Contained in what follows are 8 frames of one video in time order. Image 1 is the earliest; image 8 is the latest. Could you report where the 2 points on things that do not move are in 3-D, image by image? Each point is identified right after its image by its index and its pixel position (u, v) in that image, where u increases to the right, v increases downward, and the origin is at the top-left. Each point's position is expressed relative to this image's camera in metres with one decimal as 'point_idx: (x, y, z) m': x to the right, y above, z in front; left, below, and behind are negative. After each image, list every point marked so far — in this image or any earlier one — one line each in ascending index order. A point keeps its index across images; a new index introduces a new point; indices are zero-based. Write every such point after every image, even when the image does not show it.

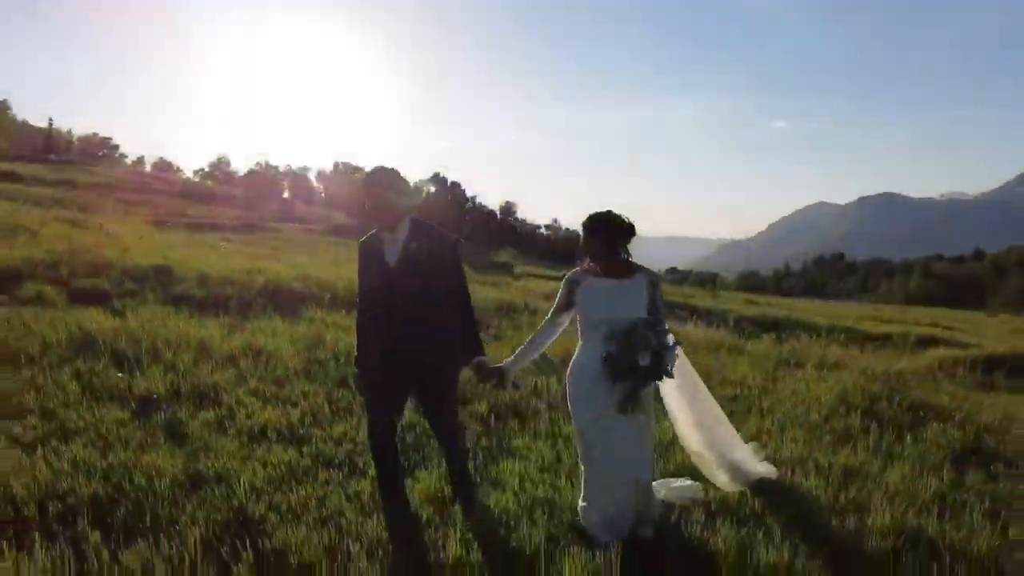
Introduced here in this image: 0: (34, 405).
0: (-3.5, -0.9, +5.8) m
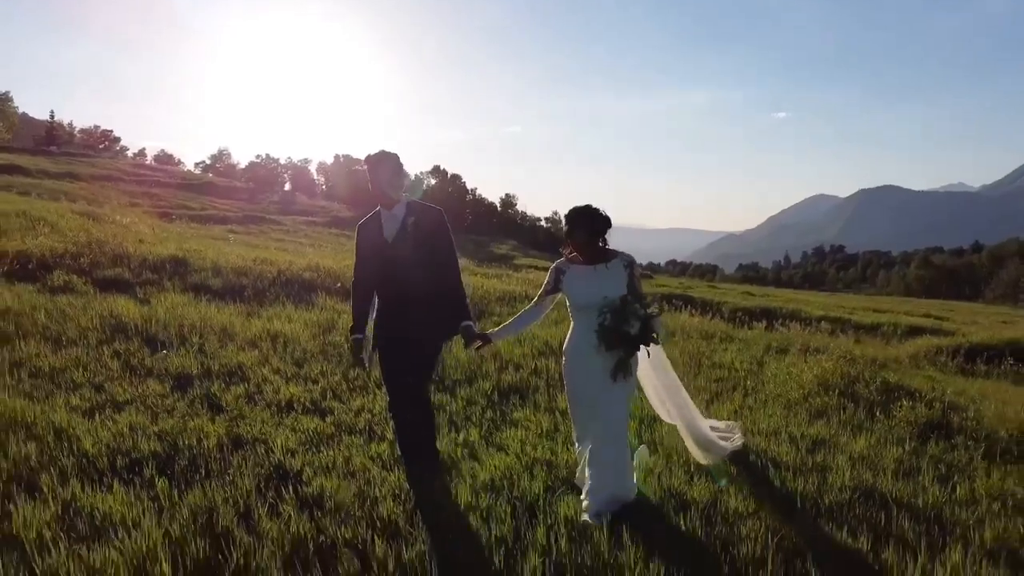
0: (-3.5, -0.8, +6.5) m
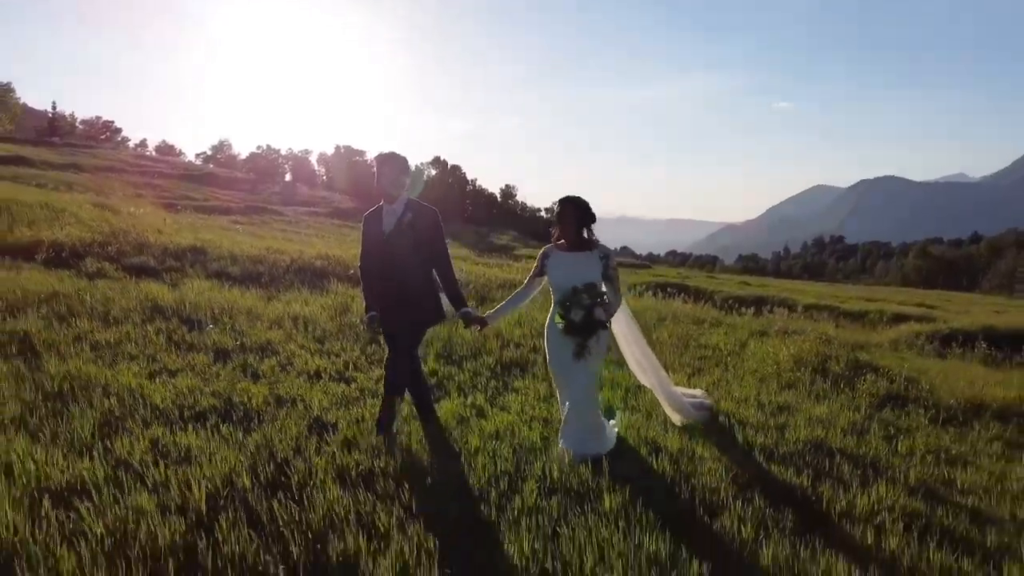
0: (-3.5, -0.6, +7.4) m
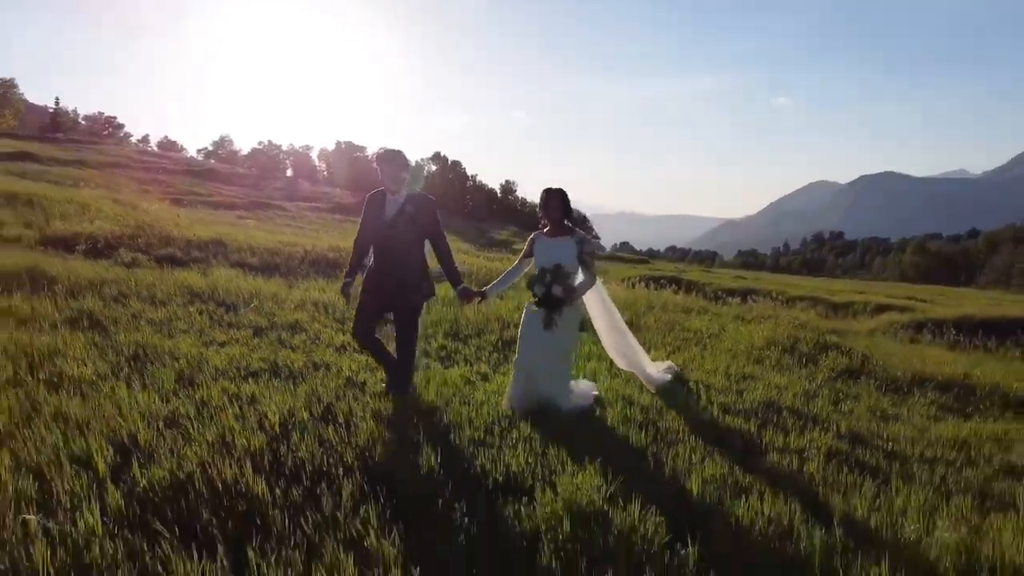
0: (-3.5, -0.4, +8.6) m
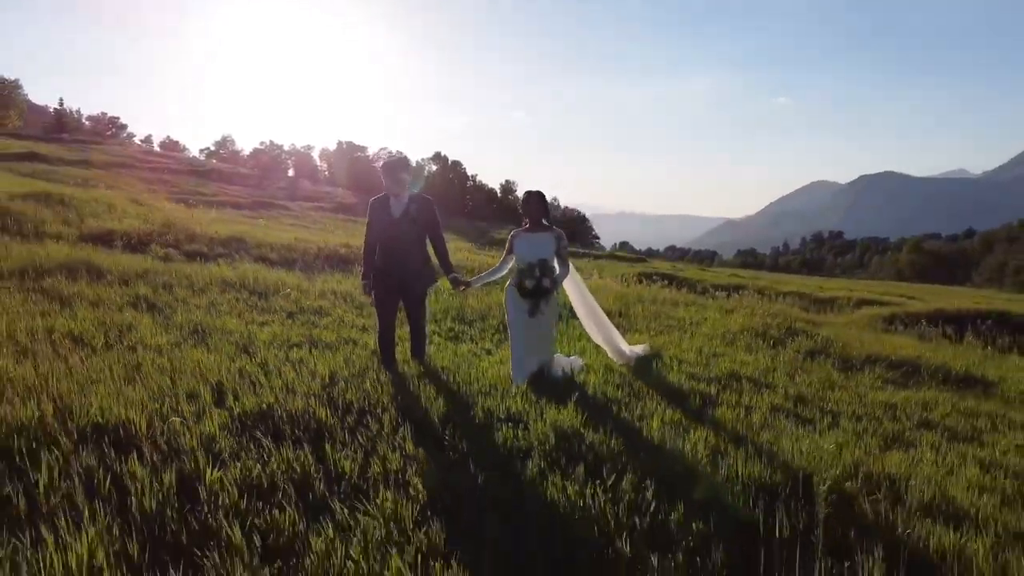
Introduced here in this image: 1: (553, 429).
0: (-3.5, -0.3, +9.9) m
1: (+0.3, -0.9, +5.2) m
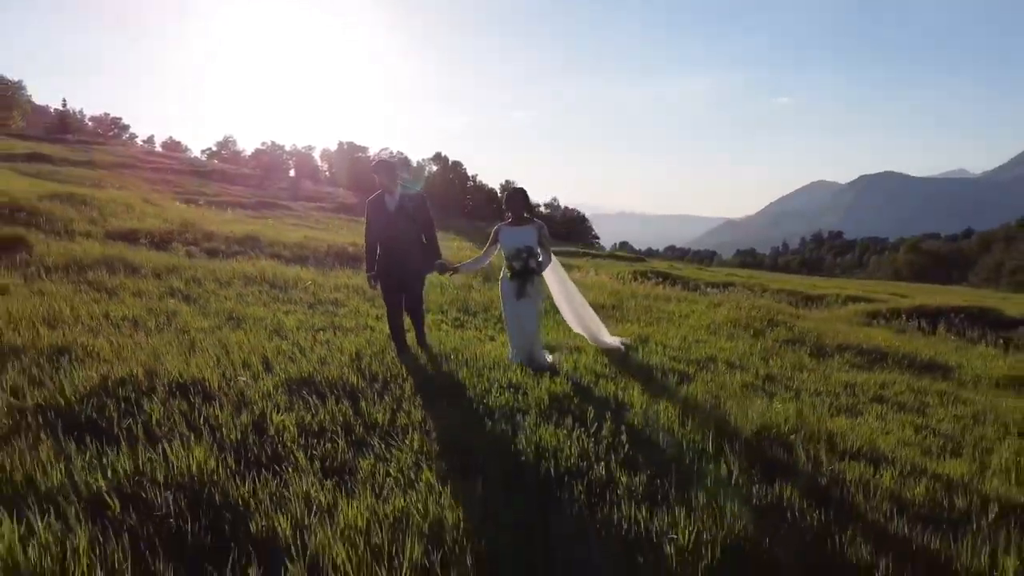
0: (-3.5, -0.2, +10.9) m
1: (+0.3, -0.8, +6.2) m
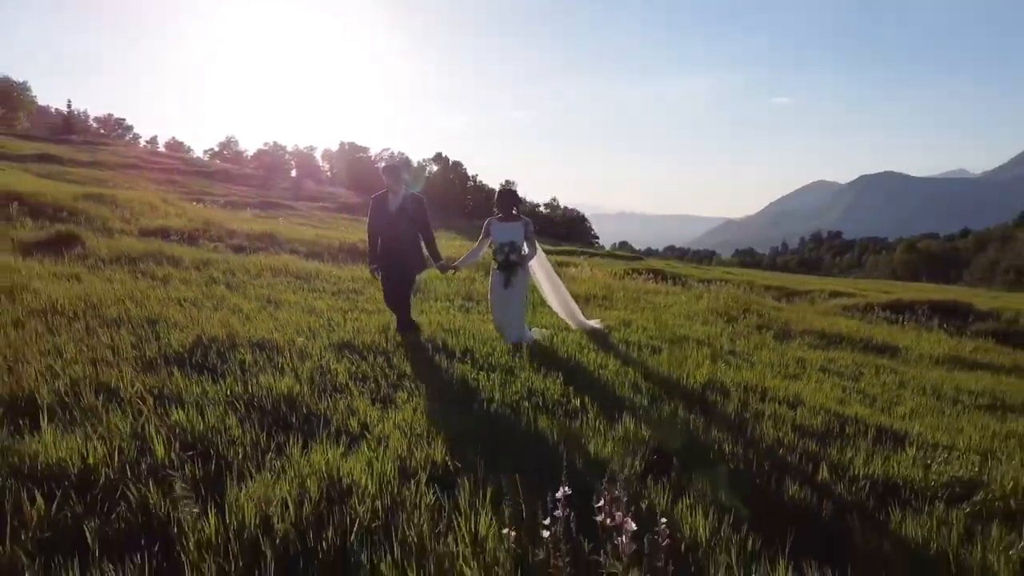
0: (-3.5, 0.0, +12.4) m
1: (+0.3, -0.7, +7.7) m
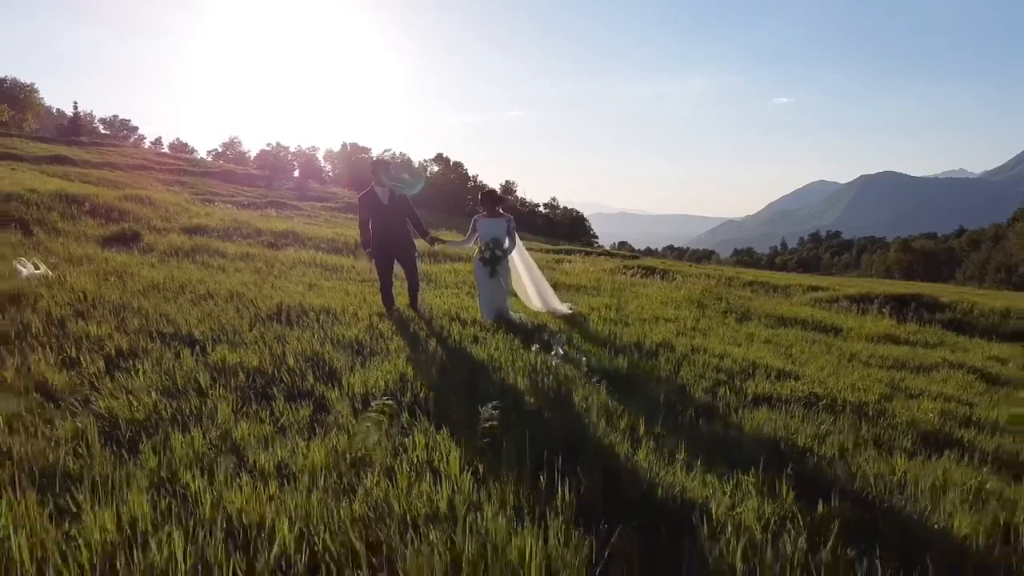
0: (-3.5, +0.2, +14.6) m
1: (+0.3, -0.5, +9.9) m
